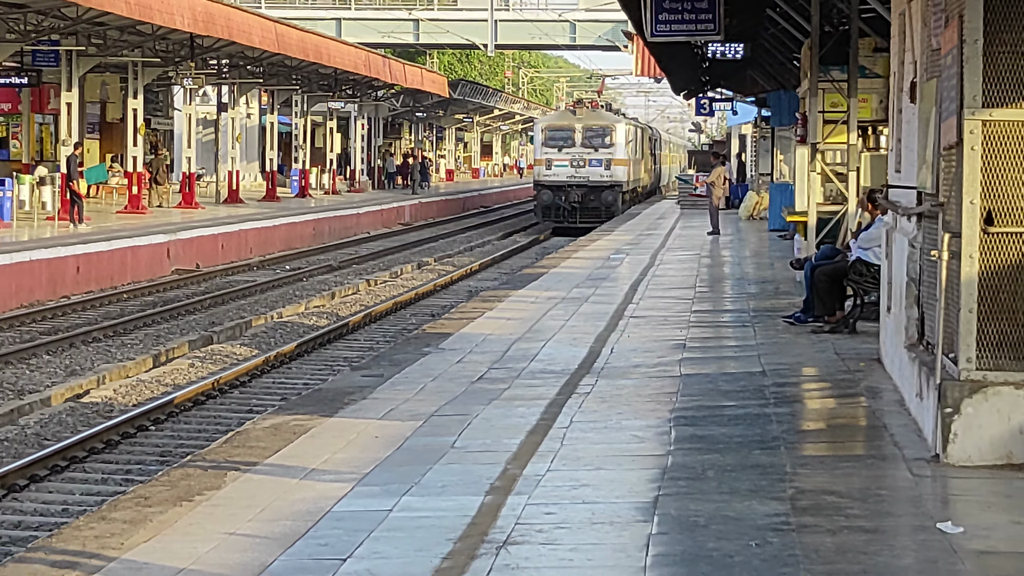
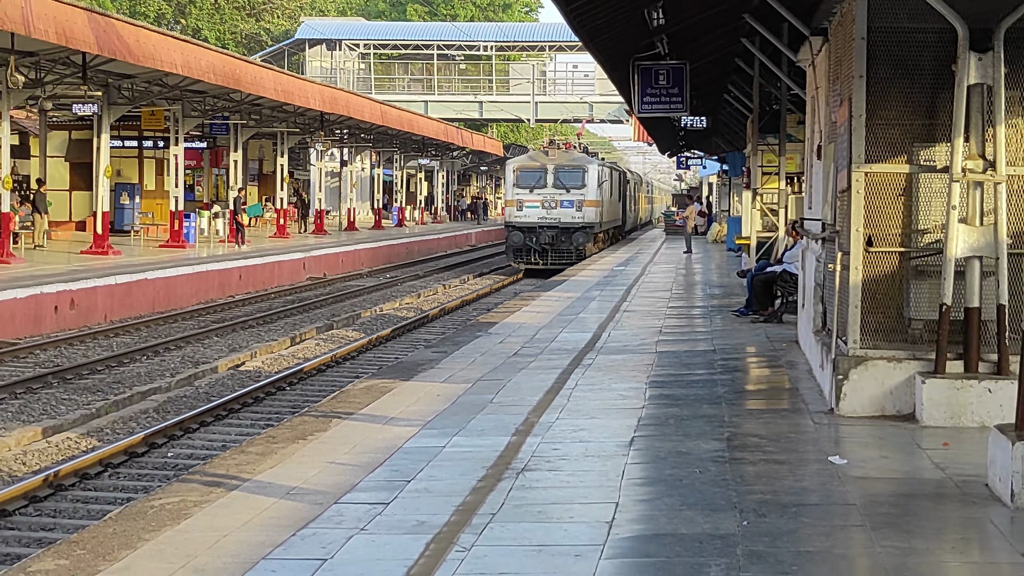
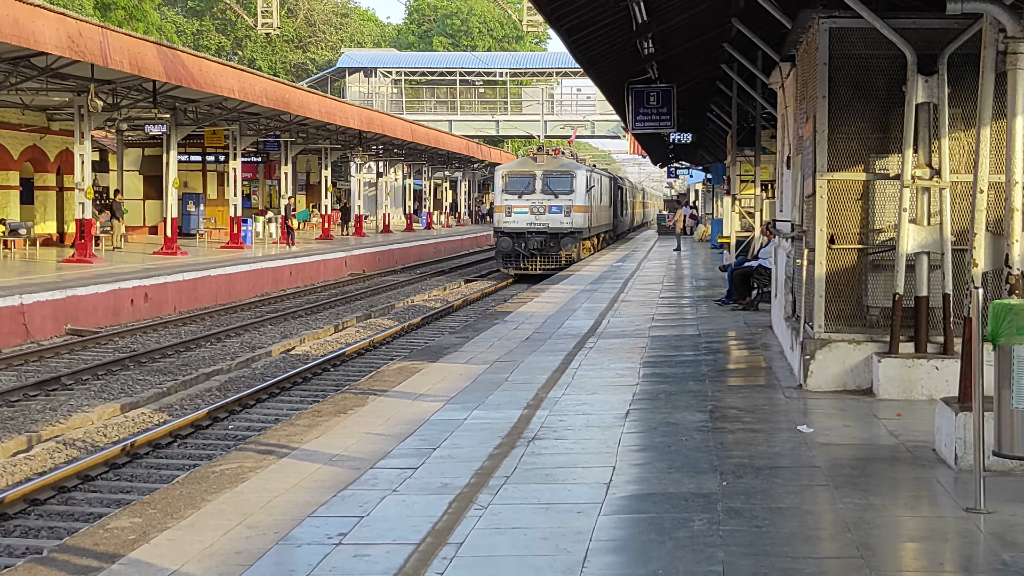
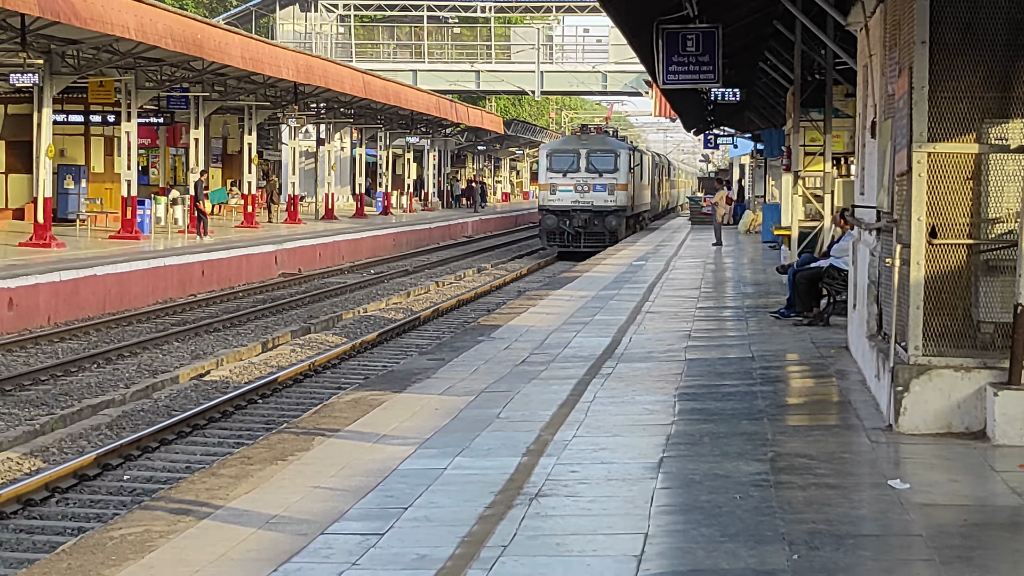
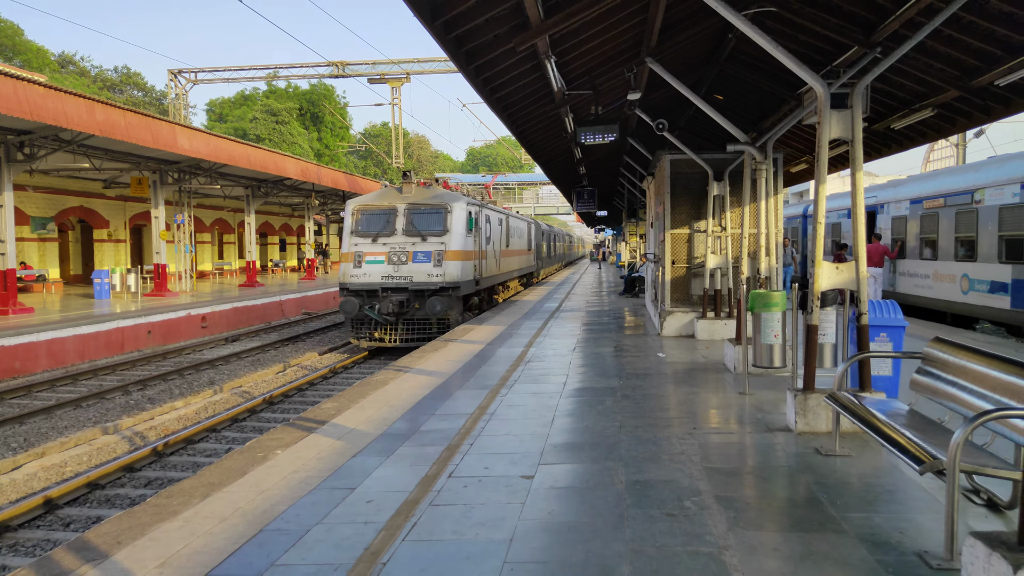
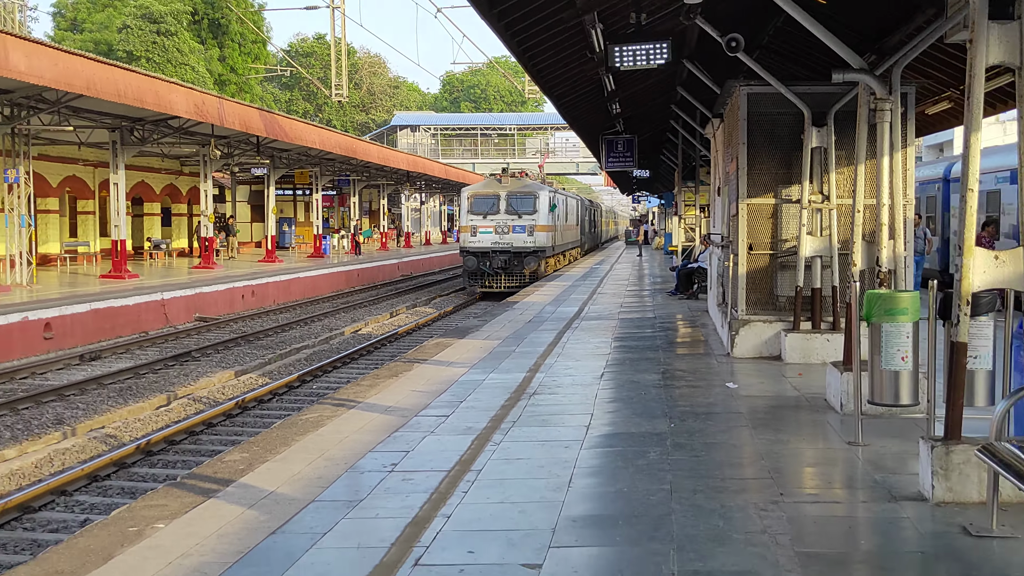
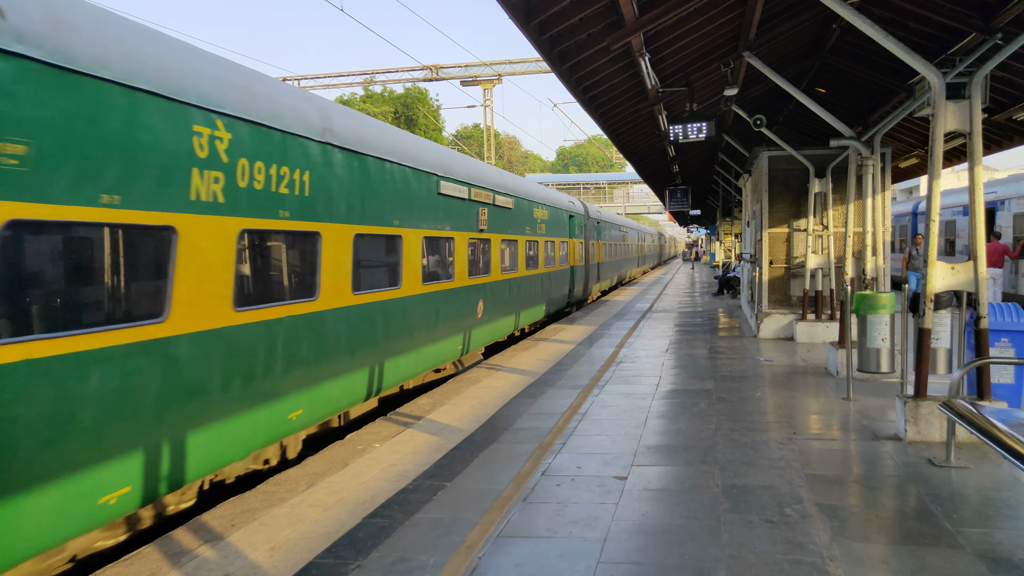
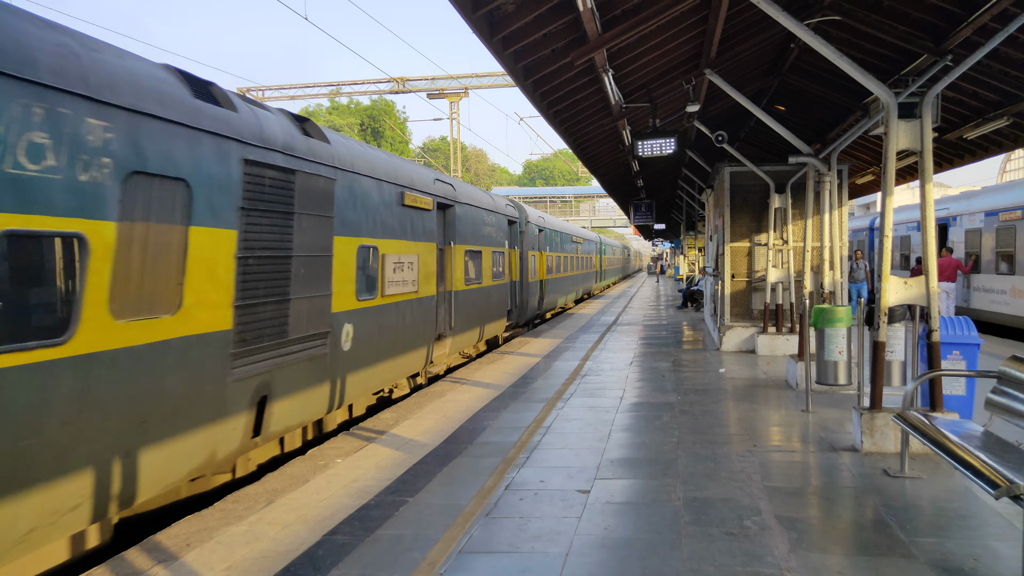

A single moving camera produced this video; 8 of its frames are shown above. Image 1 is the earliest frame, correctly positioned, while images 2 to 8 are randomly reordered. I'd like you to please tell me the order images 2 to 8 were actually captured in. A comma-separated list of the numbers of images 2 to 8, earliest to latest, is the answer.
4, 2, 3, 6, 5, 8, 7
